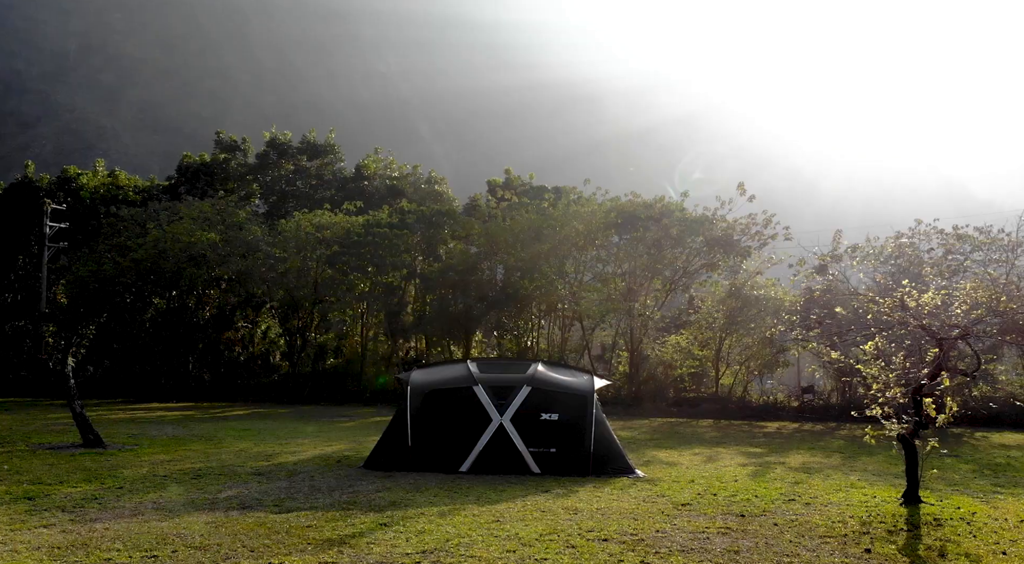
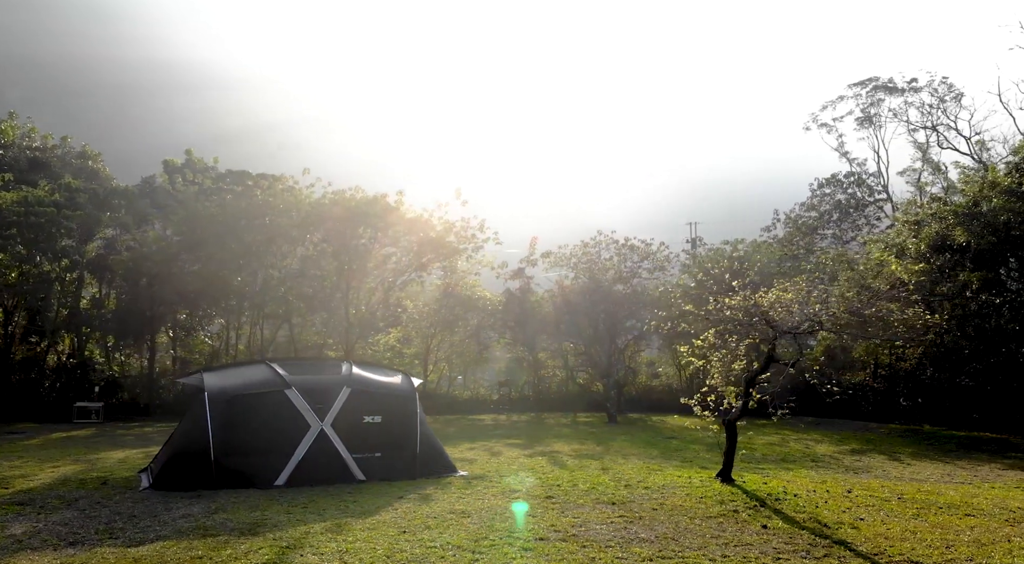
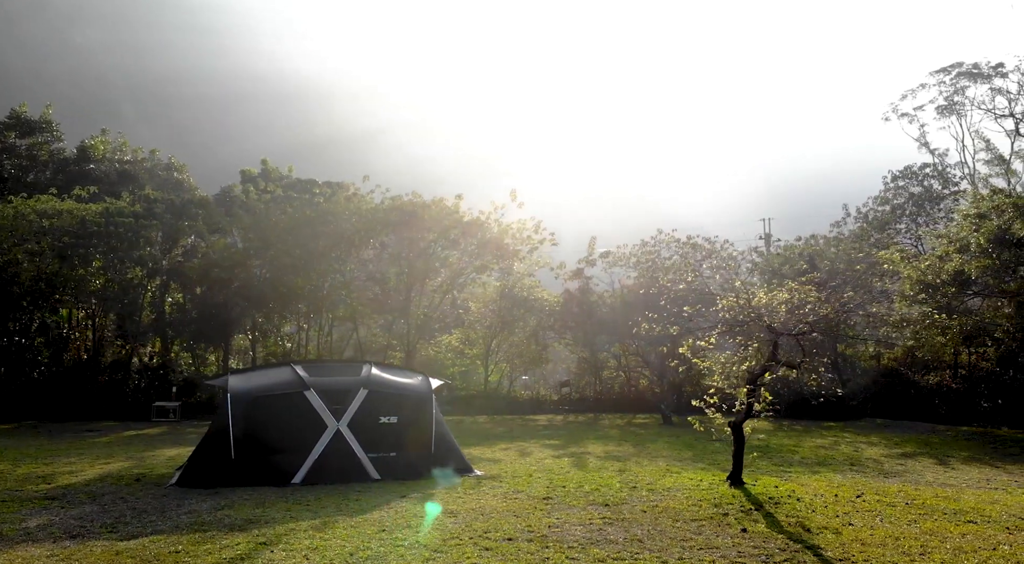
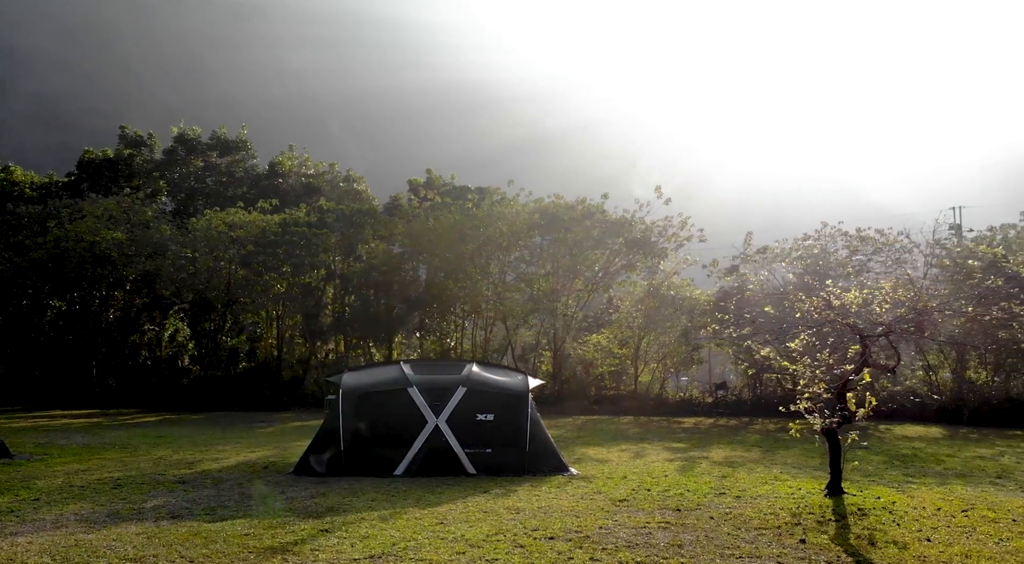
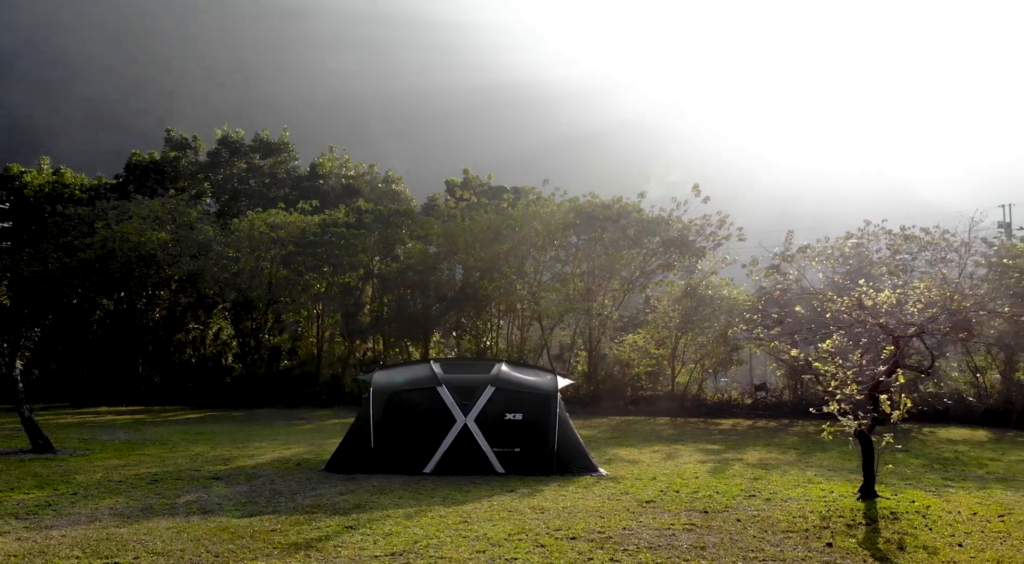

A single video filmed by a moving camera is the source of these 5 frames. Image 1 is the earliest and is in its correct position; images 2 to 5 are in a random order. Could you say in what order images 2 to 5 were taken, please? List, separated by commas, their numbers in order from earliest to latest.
5, 4, 3, 2
